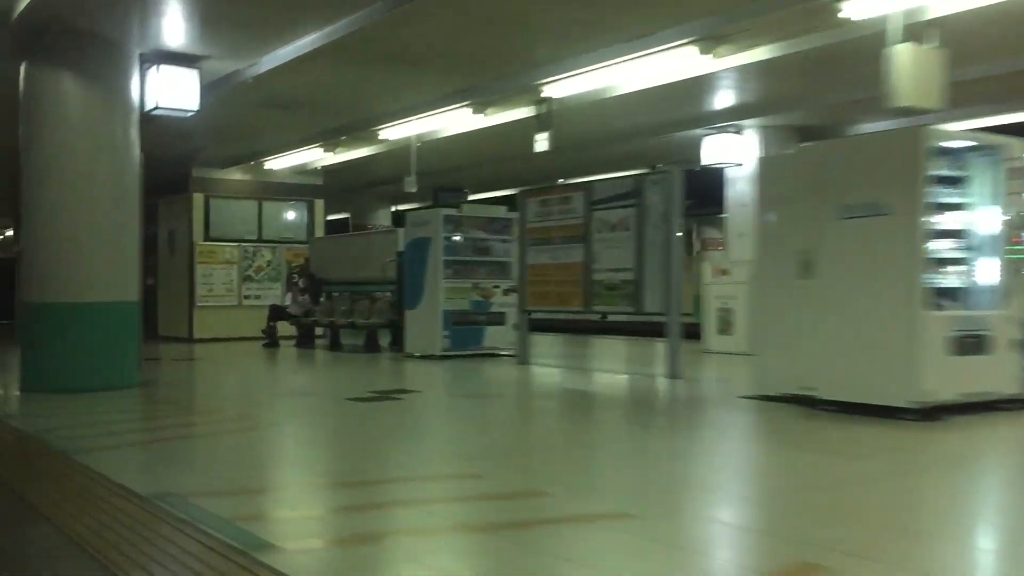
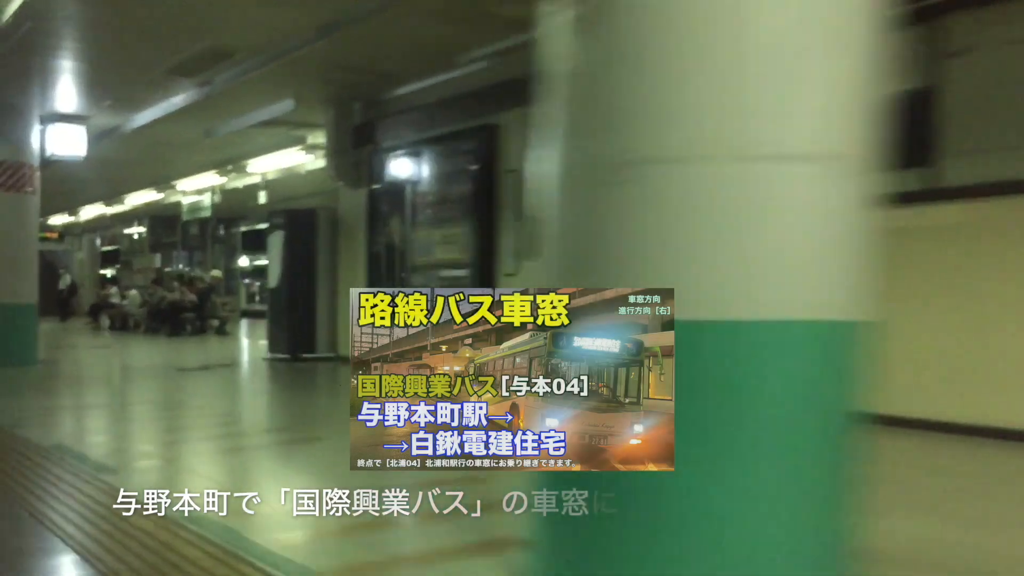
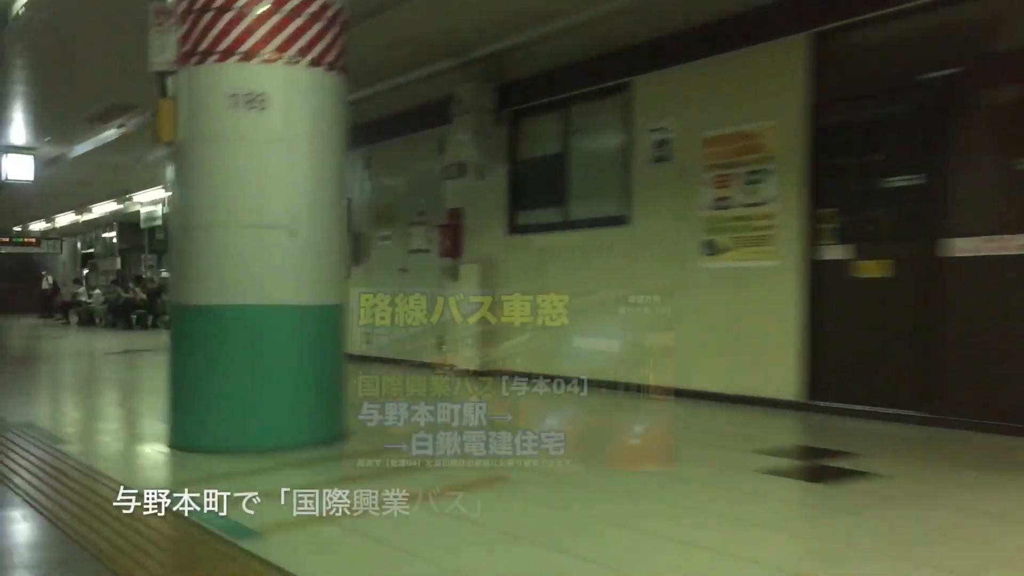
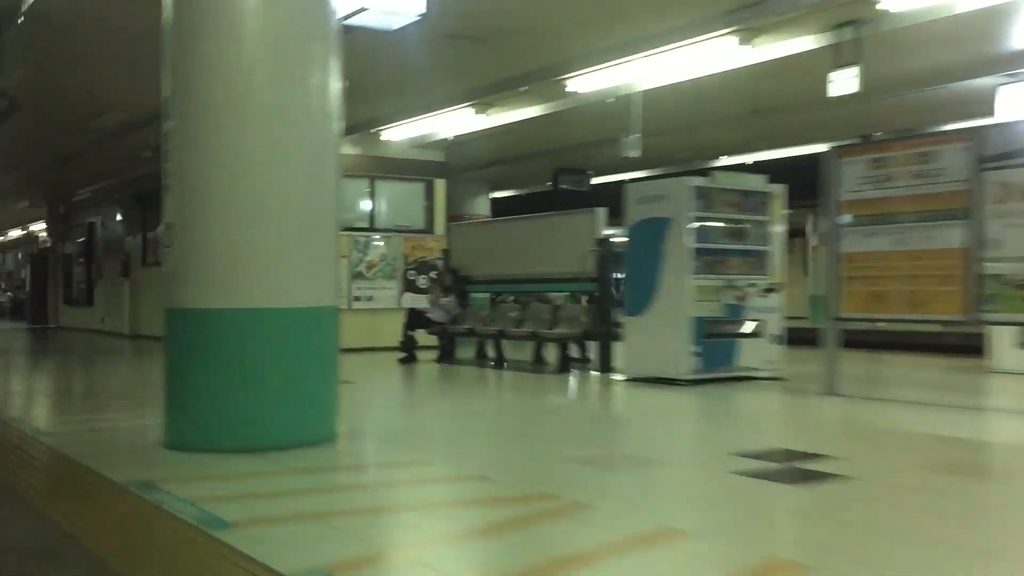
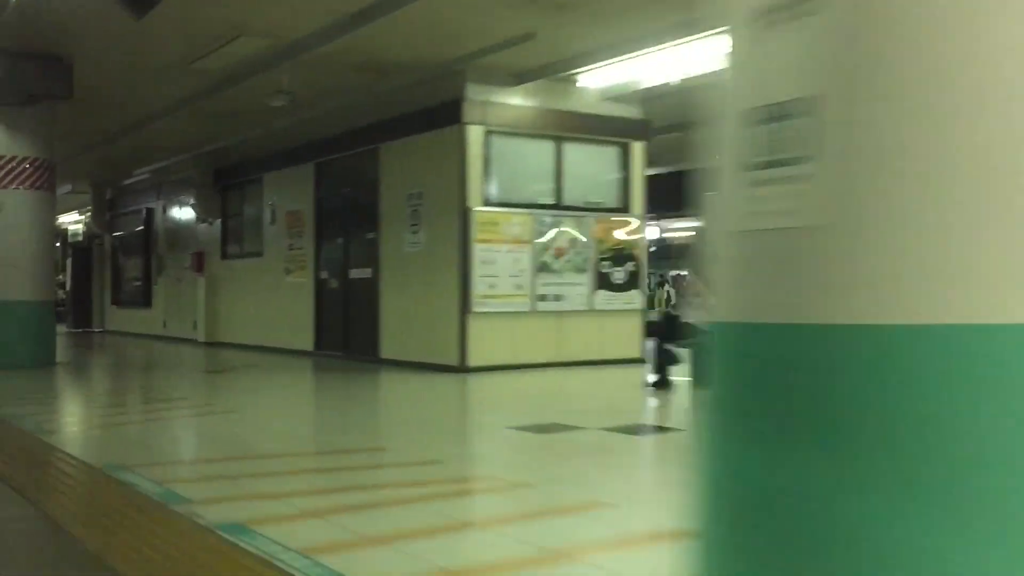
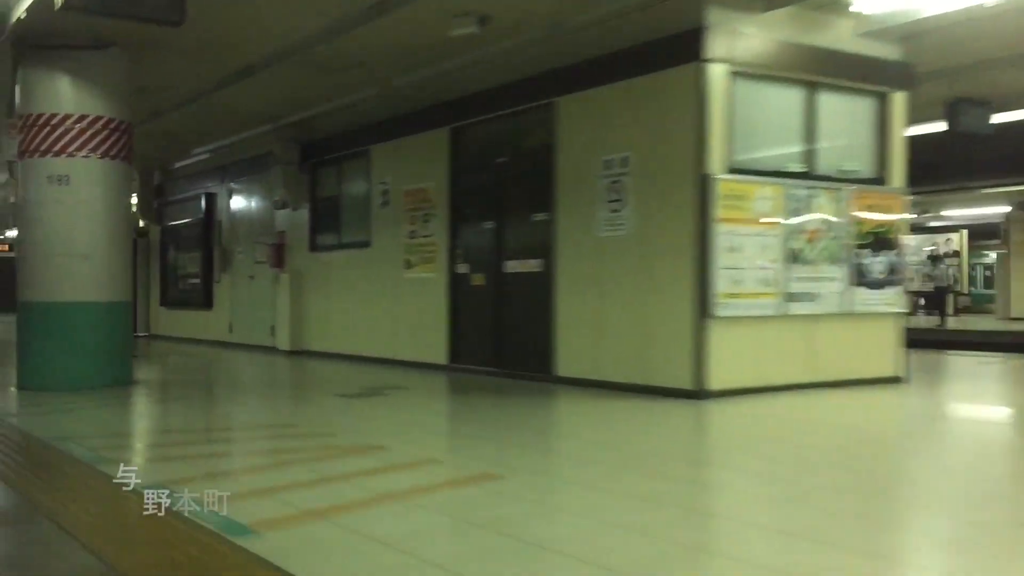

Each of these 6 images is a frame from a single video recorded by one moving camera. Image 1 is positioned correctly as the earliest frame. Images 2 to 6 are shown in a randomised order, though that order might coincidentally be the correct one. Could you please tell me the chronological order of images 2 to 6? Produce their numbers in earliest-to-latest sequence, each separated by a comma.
4, 5, 6, 3, 2
